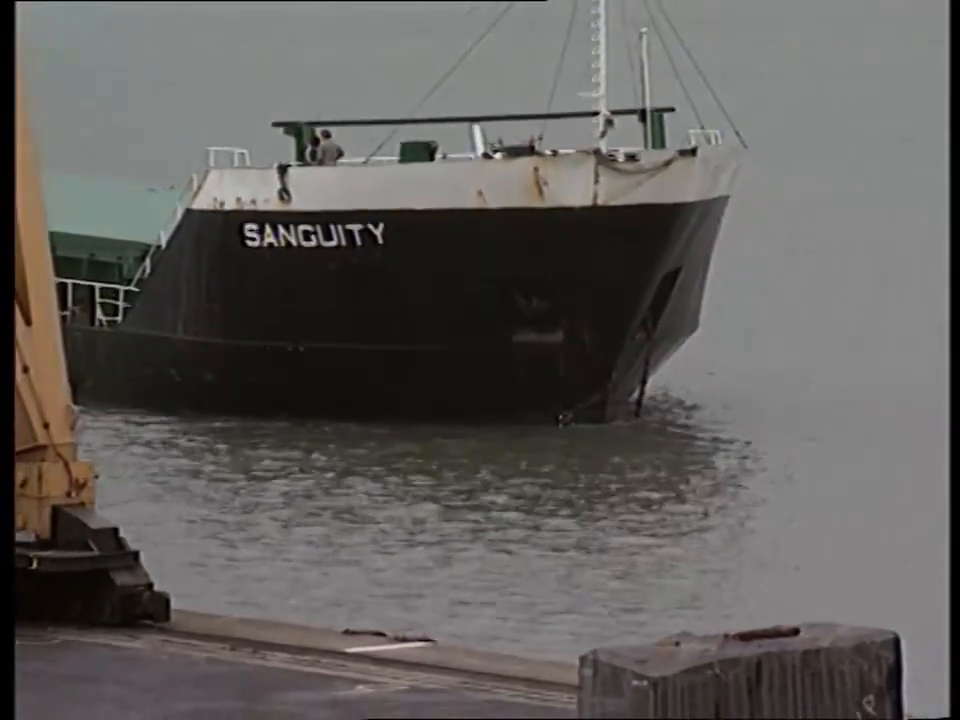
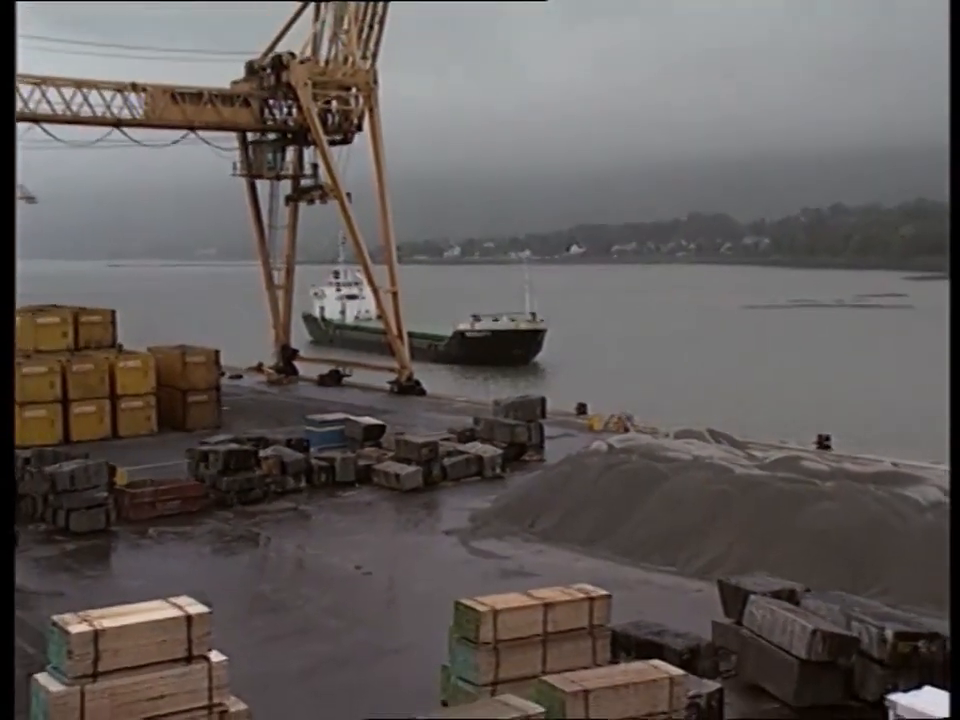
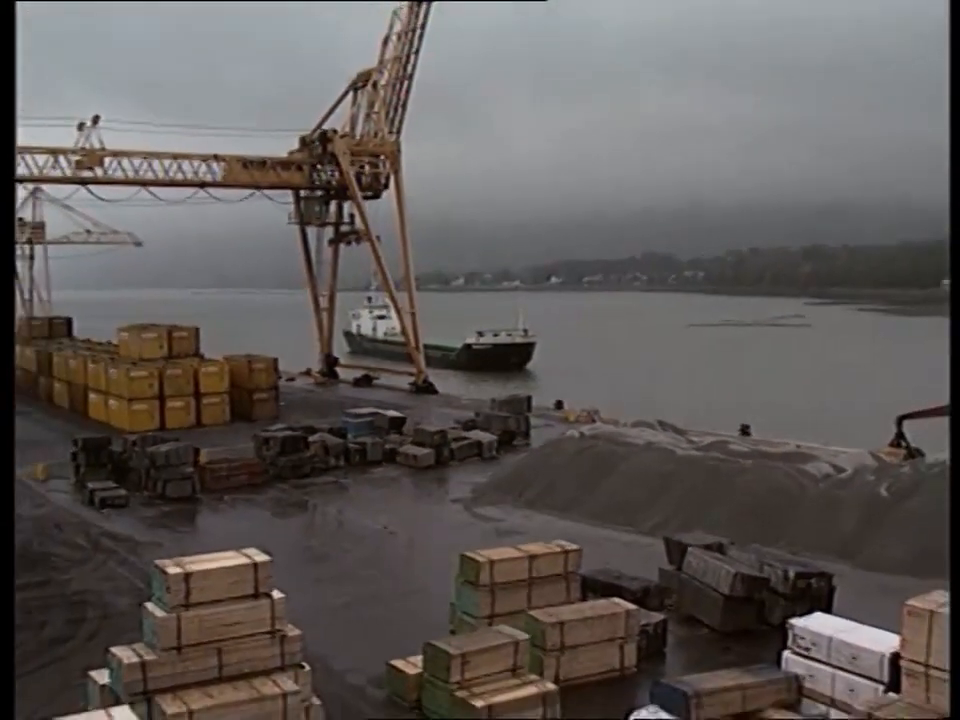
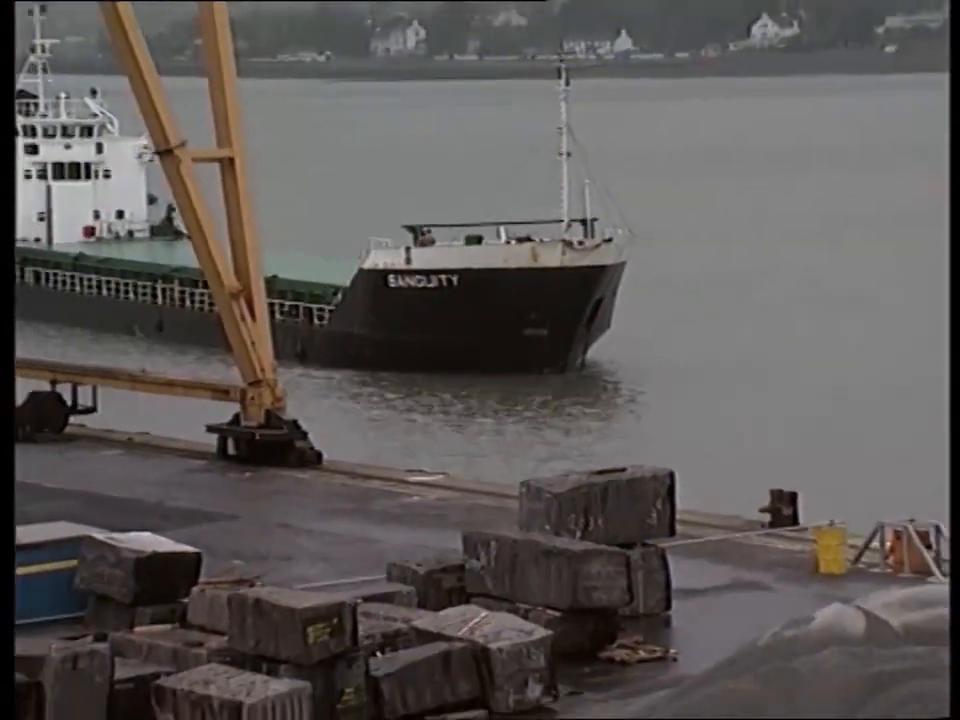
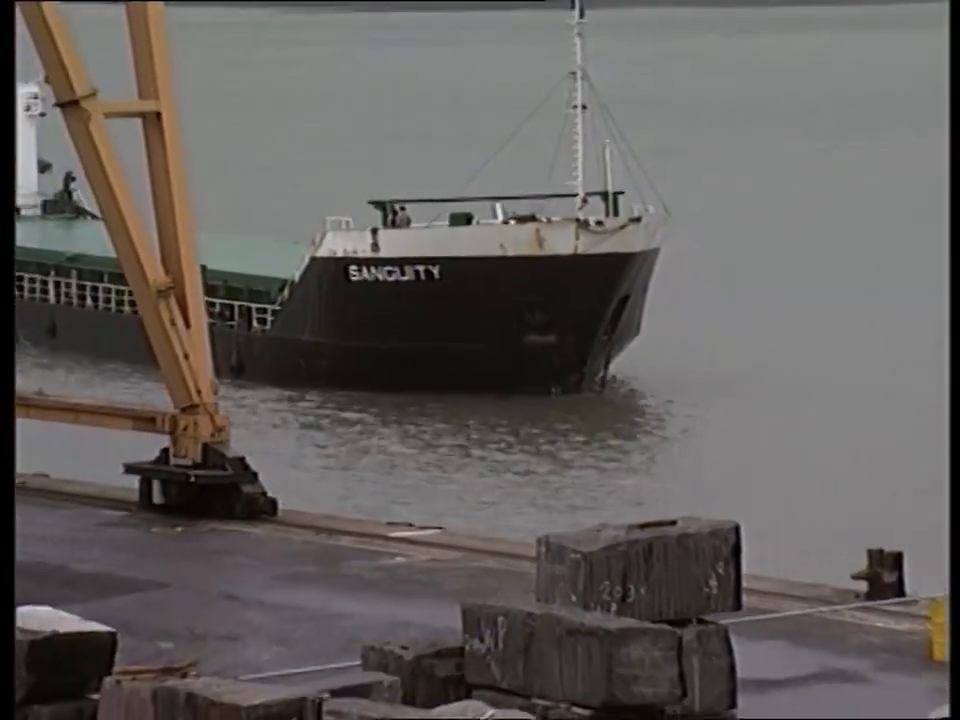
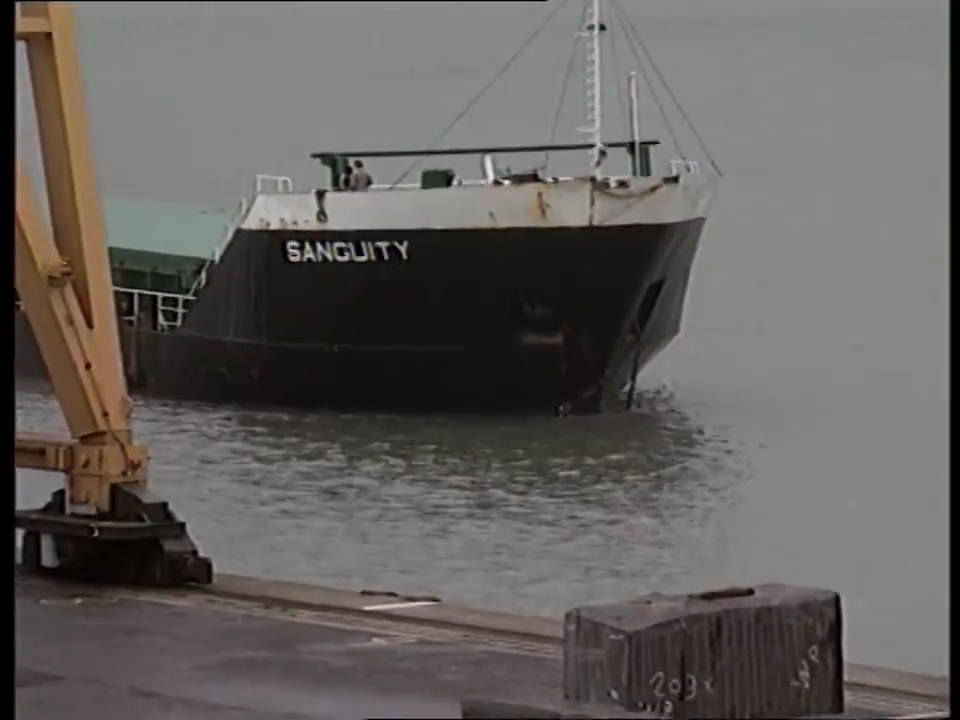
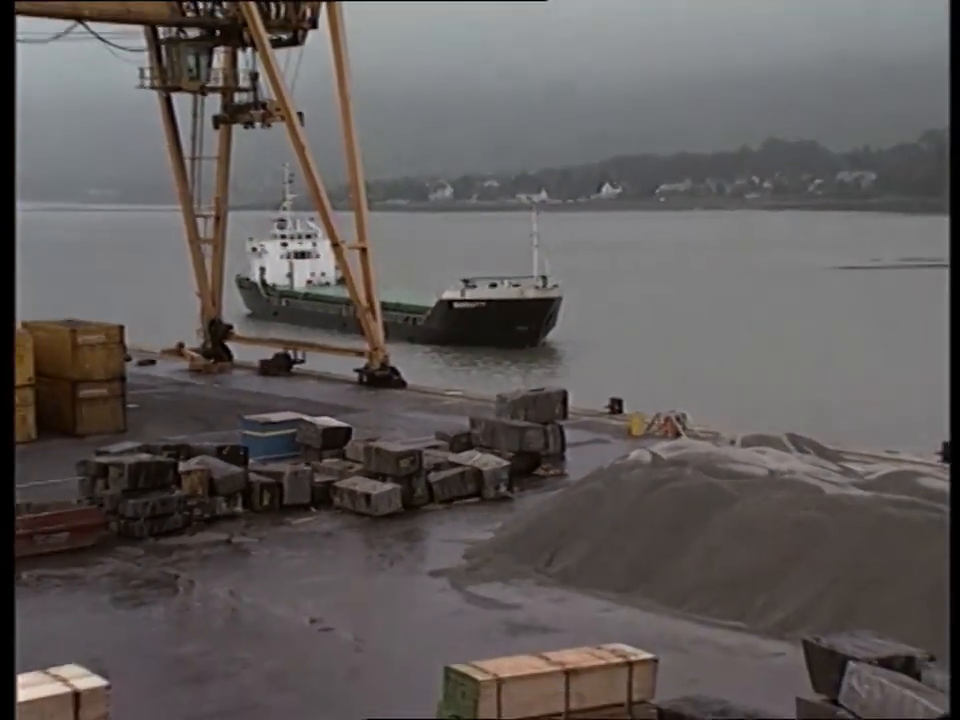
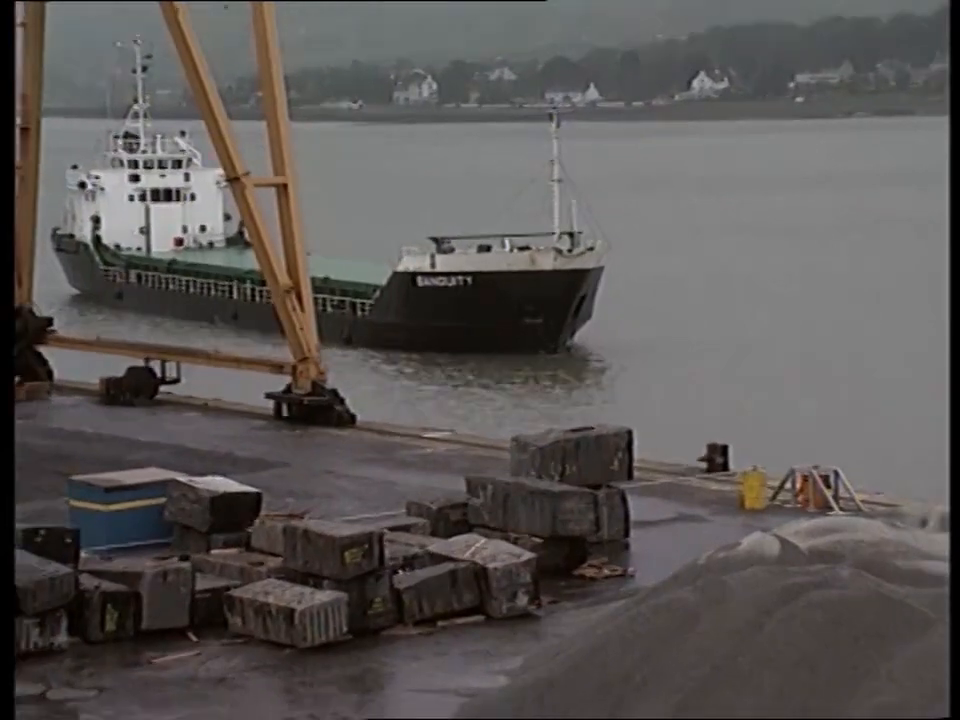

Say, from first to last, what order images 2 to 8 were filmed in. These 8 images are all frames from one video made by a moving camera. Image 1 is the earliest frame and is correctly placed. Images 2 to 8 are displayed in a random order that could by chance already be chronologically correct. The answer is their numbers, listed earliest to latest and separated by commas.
6, 5, 4, 8, 7, 2, 3
